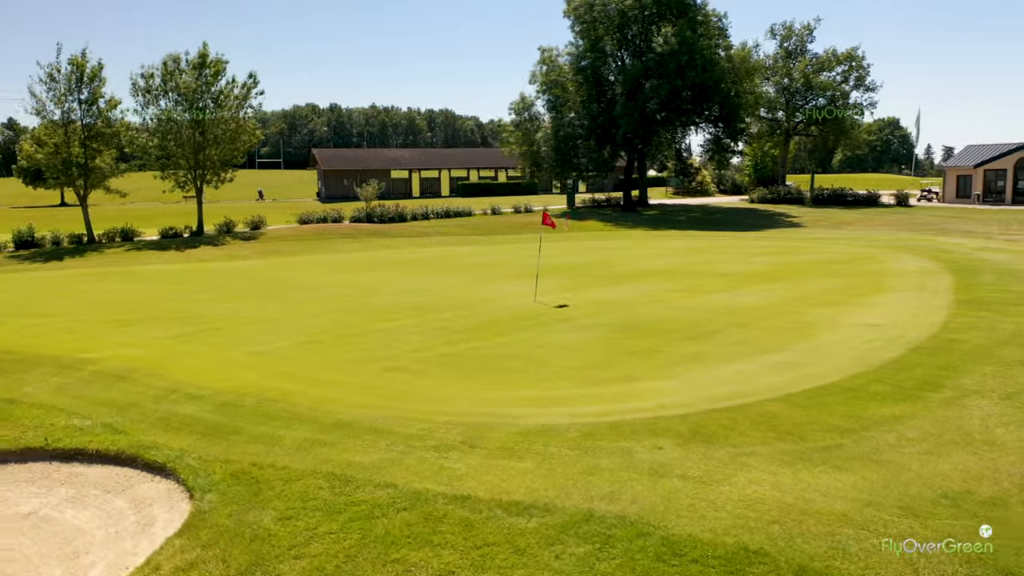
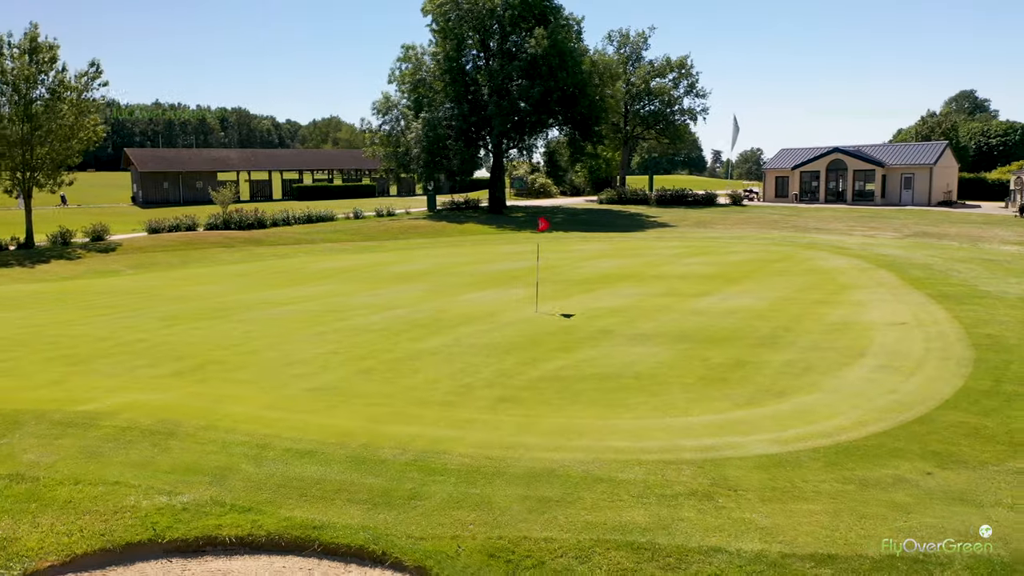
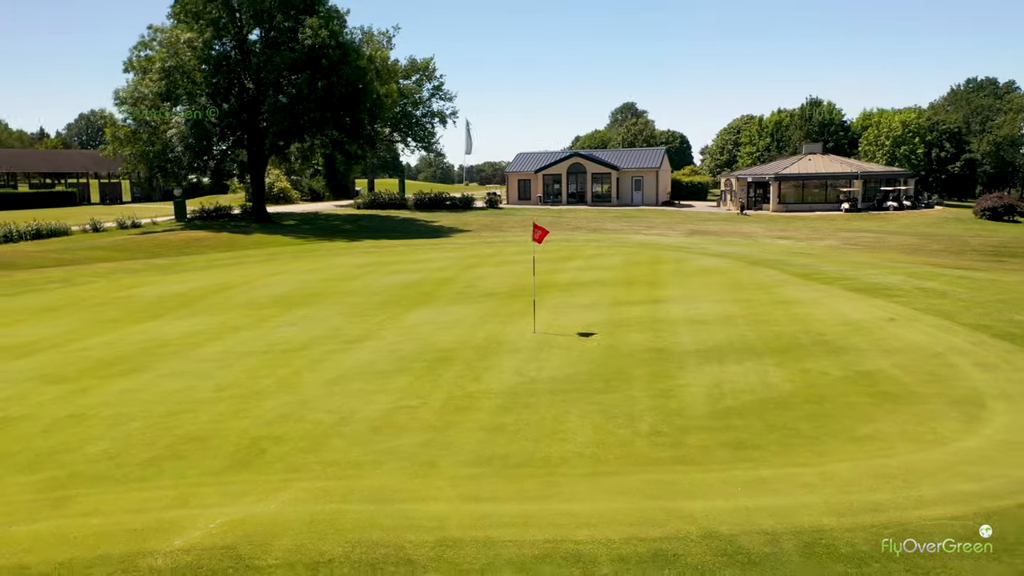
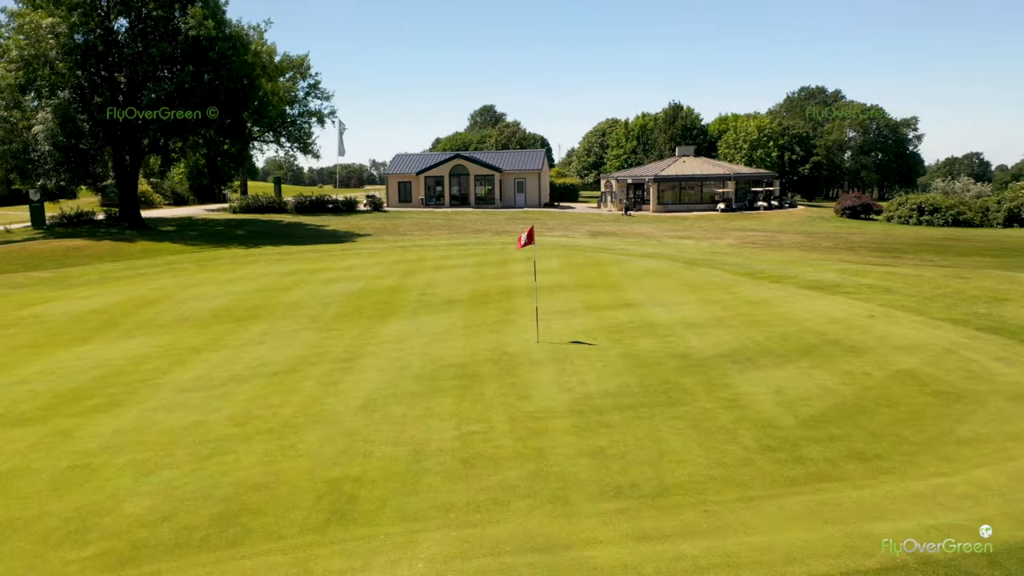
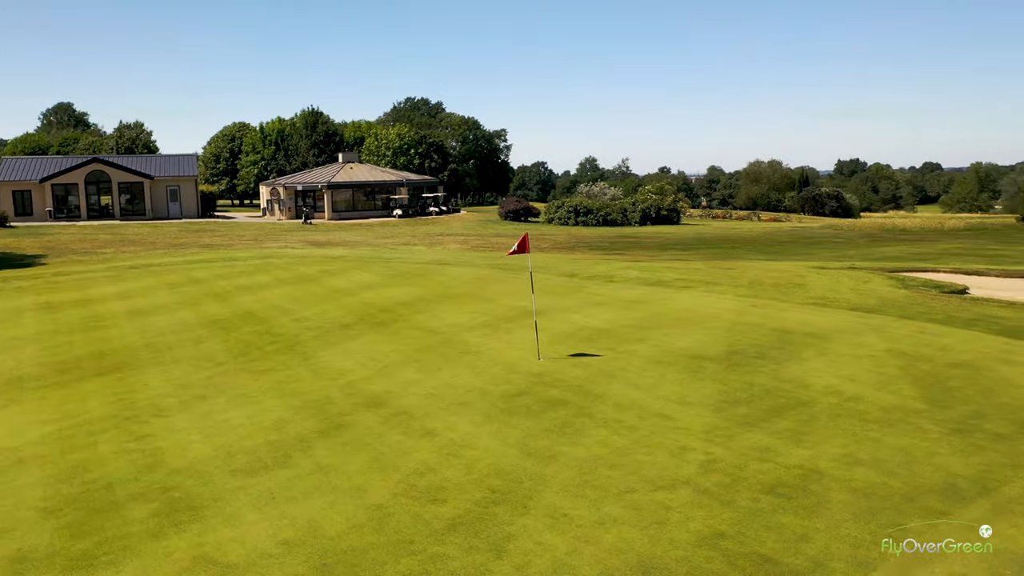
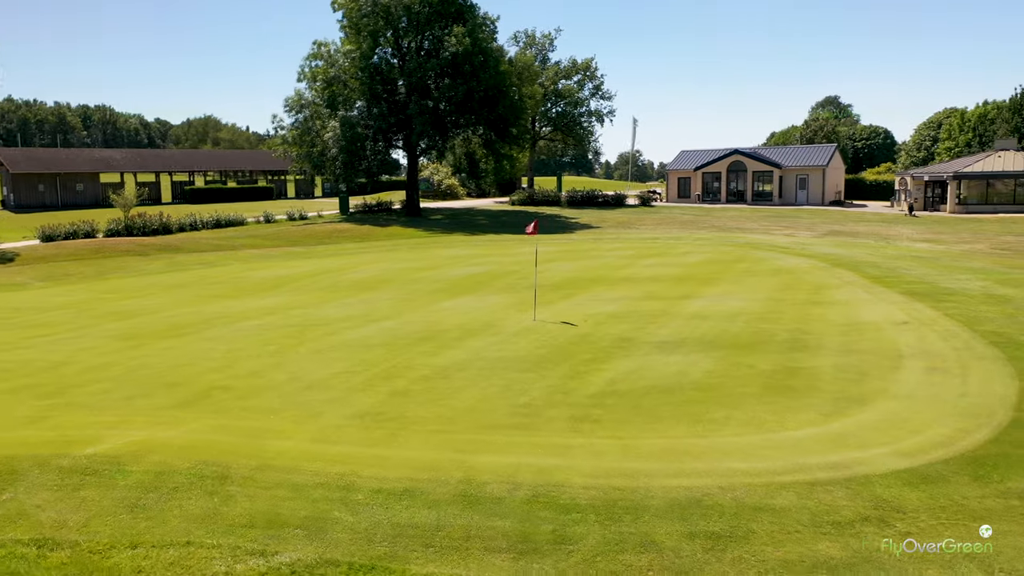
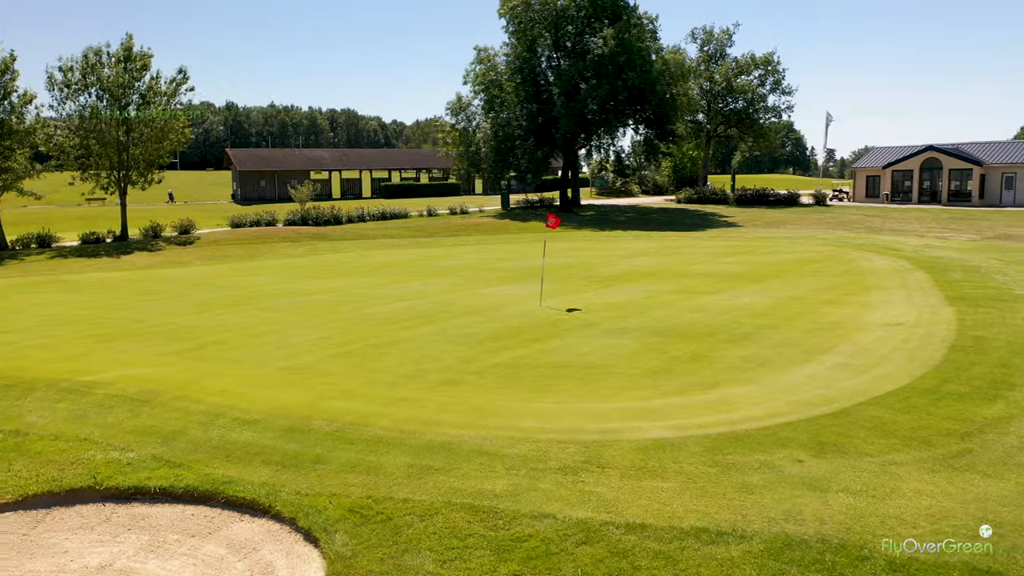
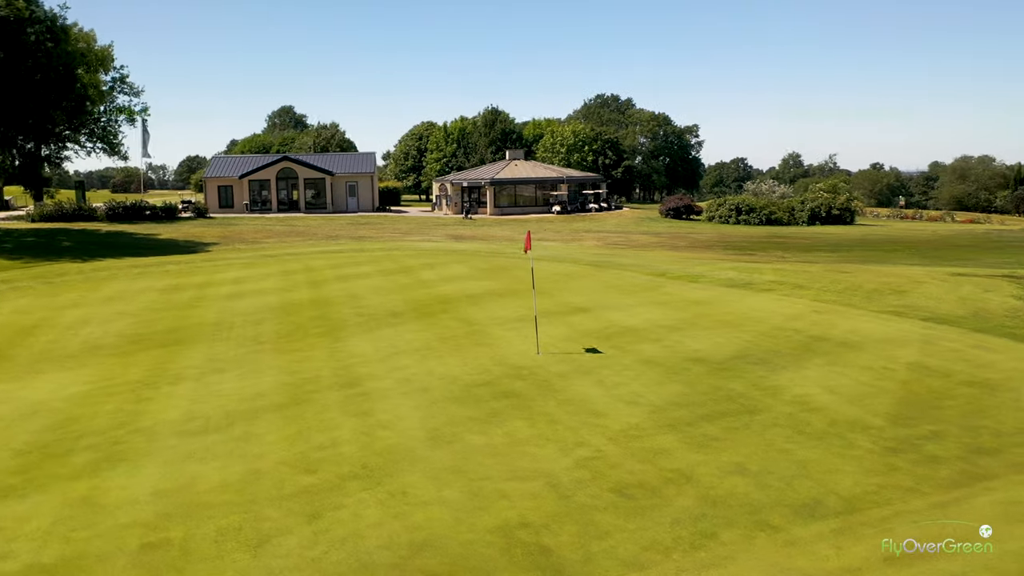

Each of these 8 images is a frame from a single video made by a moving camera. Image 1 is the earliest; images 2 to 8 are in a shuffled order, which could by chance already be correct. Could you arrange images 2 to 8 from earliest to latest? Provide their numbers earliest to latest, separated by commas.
7, 2, 6, 3, 4, 8, 5
